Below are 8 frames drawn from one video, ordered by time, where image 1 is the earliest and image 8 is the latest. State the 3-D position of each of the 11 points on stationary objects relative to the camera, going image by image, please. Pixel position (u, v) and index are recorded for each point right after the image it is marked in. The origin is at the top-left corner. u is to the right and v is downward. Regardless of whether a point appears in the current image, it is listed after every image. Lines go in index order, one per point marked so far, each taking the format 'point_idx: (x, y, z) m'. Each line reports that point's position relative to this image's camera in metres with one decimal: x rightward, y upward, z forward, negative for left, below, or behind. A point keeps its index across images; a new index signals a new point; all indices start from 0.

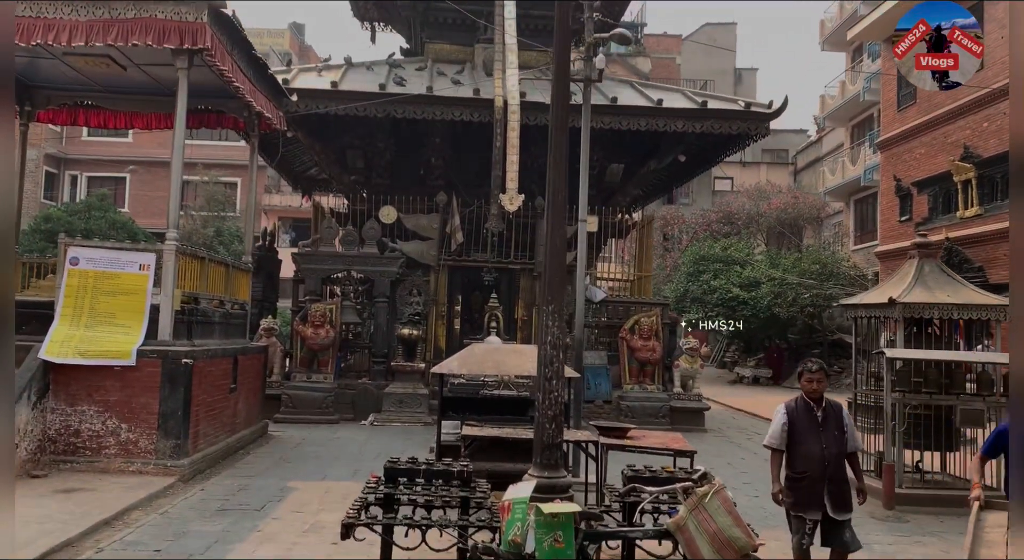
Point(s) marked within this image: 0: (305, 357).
0: (-3.0, -1.1, +12.1) m
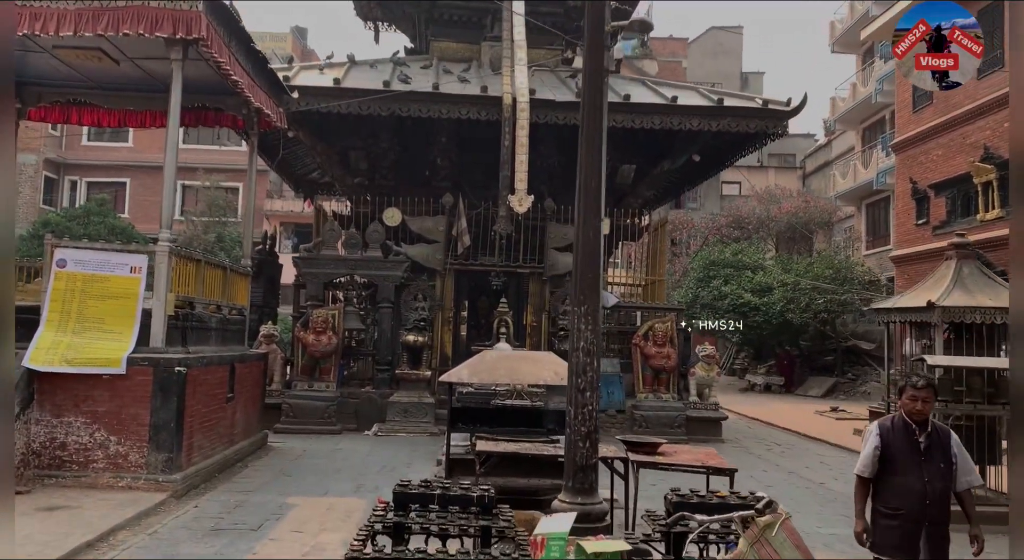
0: (-2.8, -1.2, +11.6) m
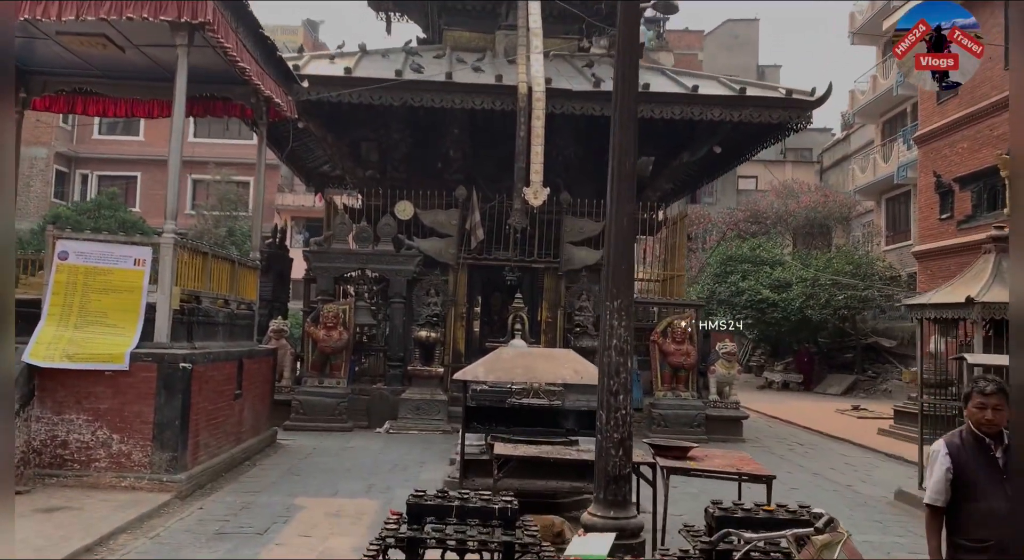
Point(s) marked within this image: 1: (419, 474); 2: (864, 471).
0: (-2.6, -1.1, +11.3) m
1: (-0.9, -1.9, +8.3) m
2: (+4.1, -2.2, +9.8) m
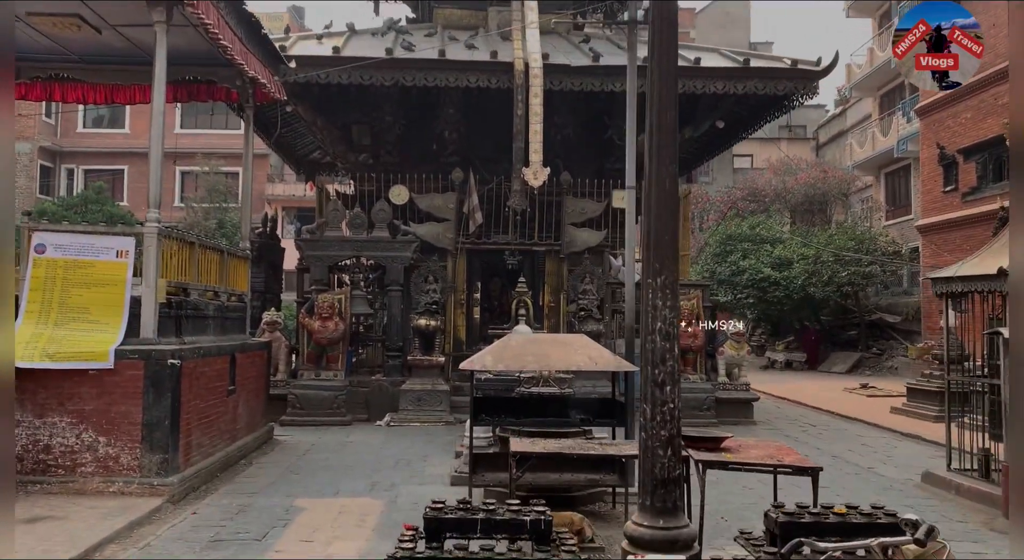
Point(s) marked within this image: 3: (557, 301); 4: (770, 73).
0: (-2.6, -1.0, +10.9) m
1: (-0.8, -1.8, +7.9) m
2: (+4.2, -1.9, +9.5) m
3: (+0.6, -0.3, +11.8) m
4: (+3.4, +2.8, +11.2) m
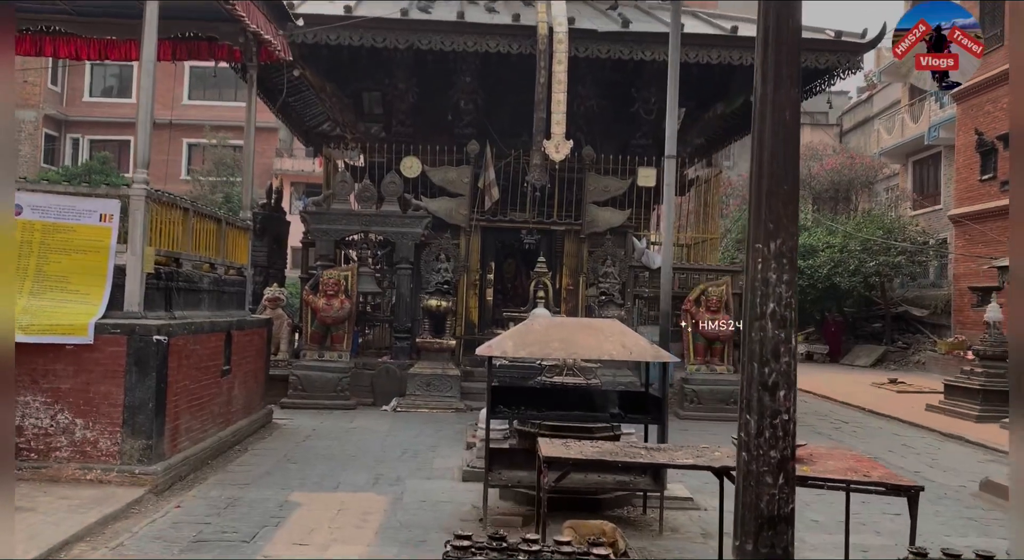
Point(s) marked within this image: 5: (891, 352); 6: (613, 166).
0: (-2.4, -0.6, +10.3) m
1: (-0.7, -1.6, +7.3) m
2: (+4.3, -1.8, +8.8) m
3: (+0.8, -0.1, +11.2) m
4: (+3.7, +2.9, +10.4) m
5: (+8.7, -1.7, +19.1) m
6: (+1.4, +1.6, +11.9) m
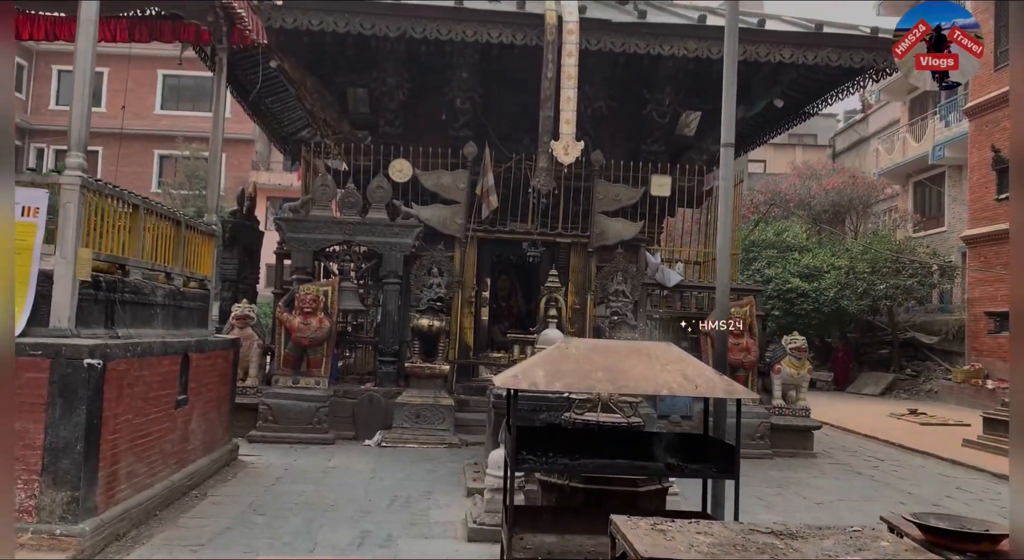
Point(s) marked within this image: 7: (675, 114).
0: (-2.4, -0.8, +9.1) m
1: (-0.6, -1.7, +6.0) m
2: (+4.4, -2.0, +7.7) m
3: (+0.8, -0.3, +10.0) m
4: (+3.8, +2.7, +9.4) m
5: (+8.4, -2.2, +18.2) m
6: (+1.4, +1.4, +10.8) m
7: (+2.1, +2.2, +10.9) m
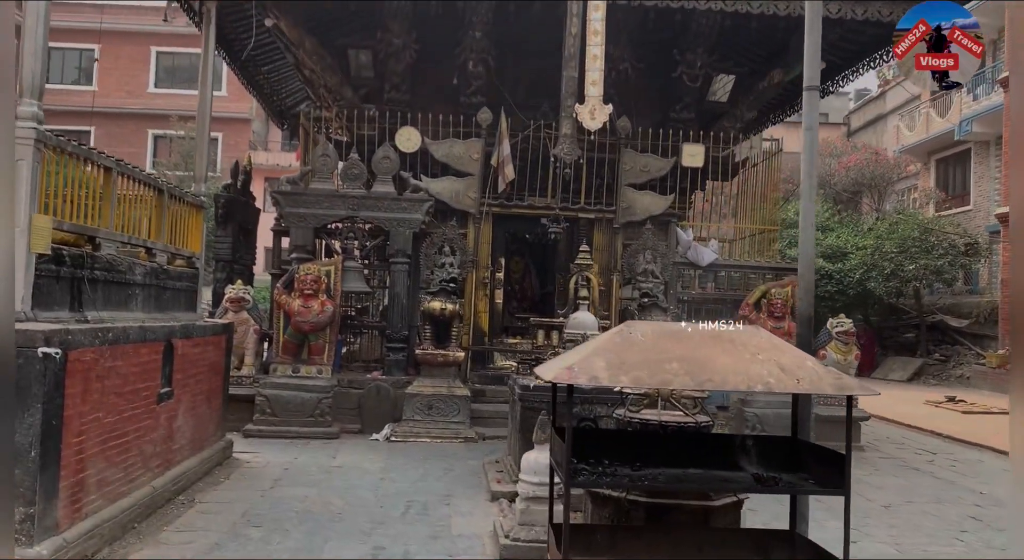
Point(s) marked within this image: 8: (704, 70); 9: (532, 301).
0: (-2.2, -0.6, +8.2) m
1: (-0.4, -1.5, +5.2) m
2: (+4.6, -1.8, +6.9) m
3: (+1.1, 0.0, +9.2) m
4: (+4.0, +2.9, +8.5) m
5: (+8.6, -1.8, +17.4) m
6: (+1.6, +1.6, +9.9) m
7: (+2.3, +2.4, +10.0) m
8: (+2.2, +2.4, +9.6) m
9: (+0.3, -0.3, +10.8) m
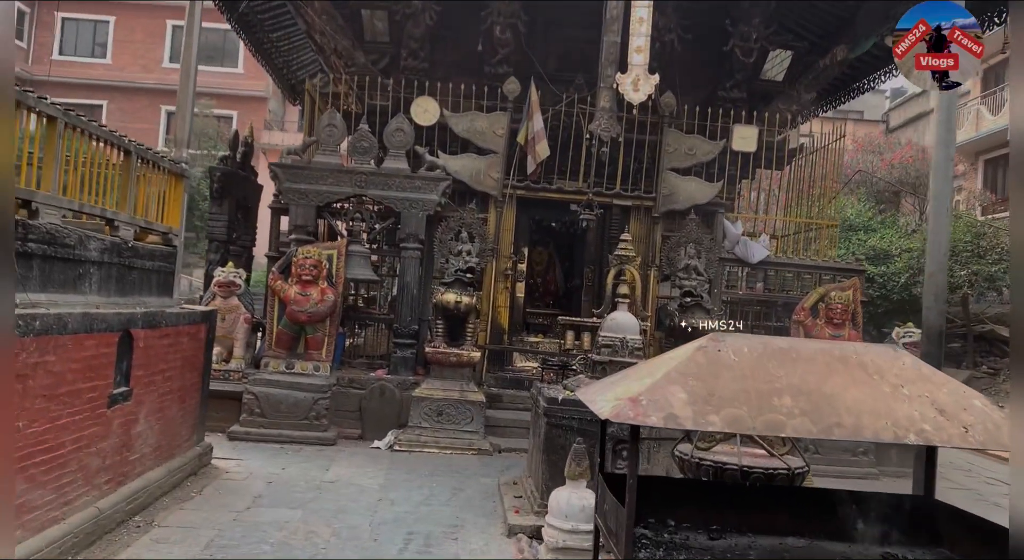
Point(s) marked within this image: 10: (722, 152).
0: (-2.0, -0.5, +7.3) m
1: (-0.3, -1.5, +4.3) m
2: (+4.7, -1.9, +5.8) m
3: (+1.3, 0.0, +8.2) m
4: (+4.3, +2.9, +7.4) m
5: (+9.0, -1.9, +16.2) m
6: (+1.9, +1.7, +8.9) m
7: (+2.6, +2.4, +9.0) m
8: (+2.5, +2.4, +8.5) m
9: (+0.5, -0.2, +9.8) m
10: (+2.1, +1.3, +8.6) m
